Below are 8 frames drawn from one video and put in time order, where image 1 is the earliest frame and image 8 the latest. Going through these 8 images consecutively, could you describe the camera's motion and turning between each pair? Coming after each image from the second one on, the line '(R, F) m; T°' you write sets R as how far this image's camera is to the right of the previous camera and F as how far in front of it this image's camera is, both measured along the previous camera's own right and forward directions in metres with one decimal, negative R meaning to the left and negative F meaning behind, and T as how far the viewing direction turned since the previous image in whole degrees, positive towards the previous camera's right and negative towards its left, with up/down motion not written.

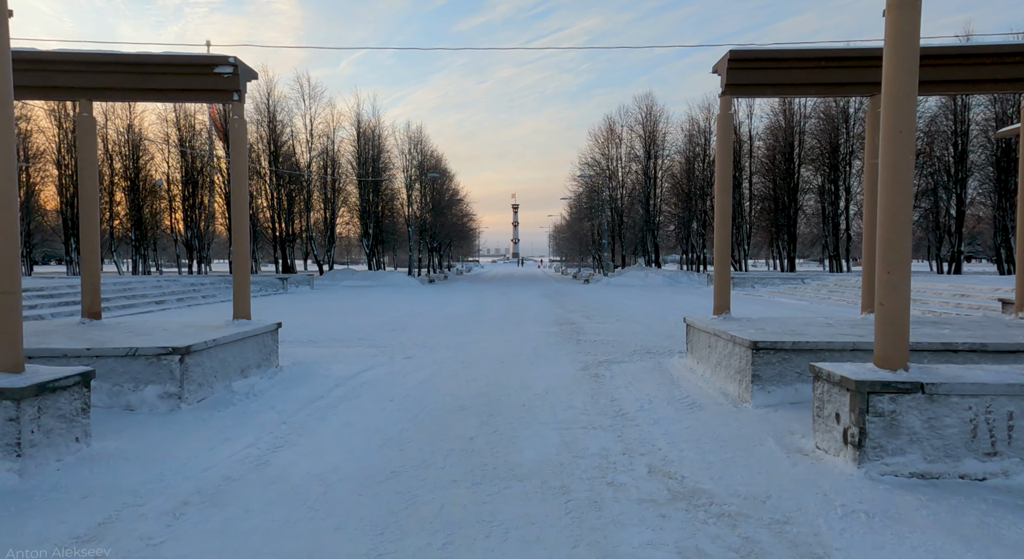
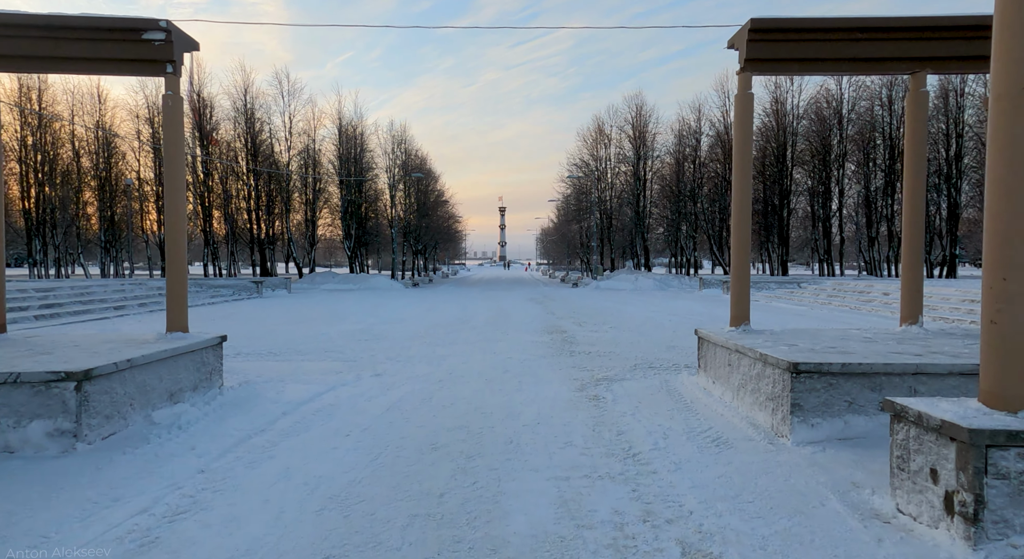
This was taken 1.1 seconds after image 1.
(0.0, +1.2) m; +1°
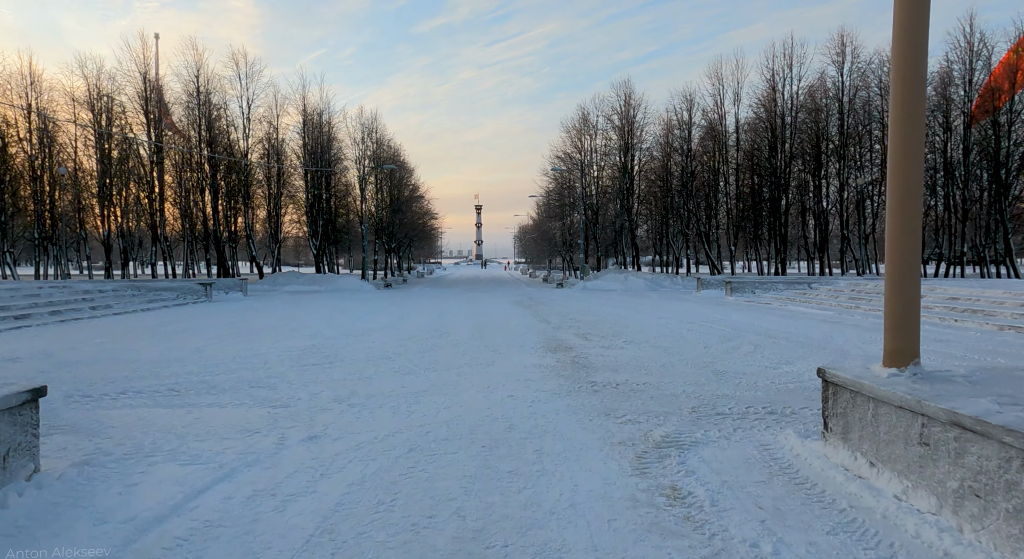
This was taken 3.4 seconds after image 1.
(-0.3, +2.9) m; +2°
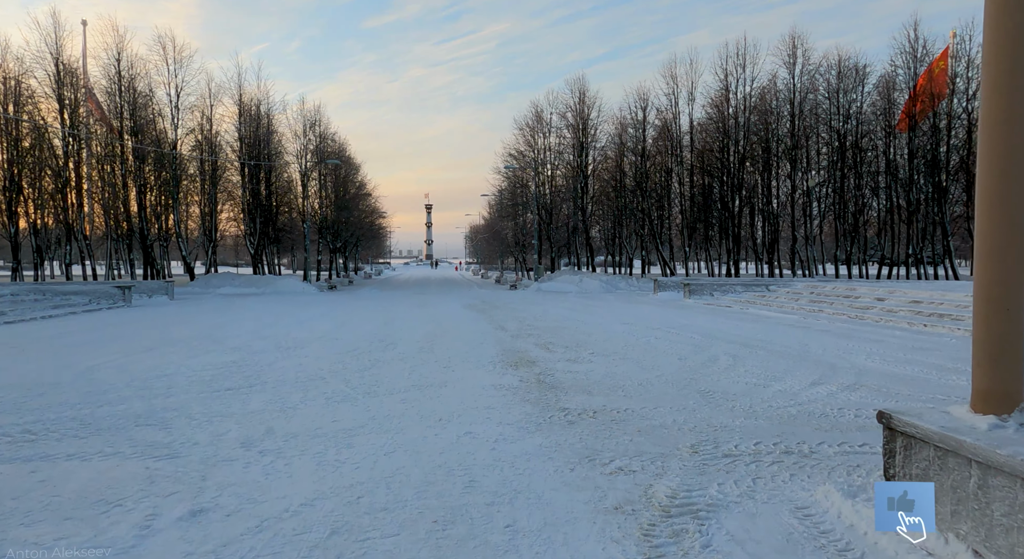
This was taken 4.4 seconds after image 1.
(-0.1, +1.3) m; +5°
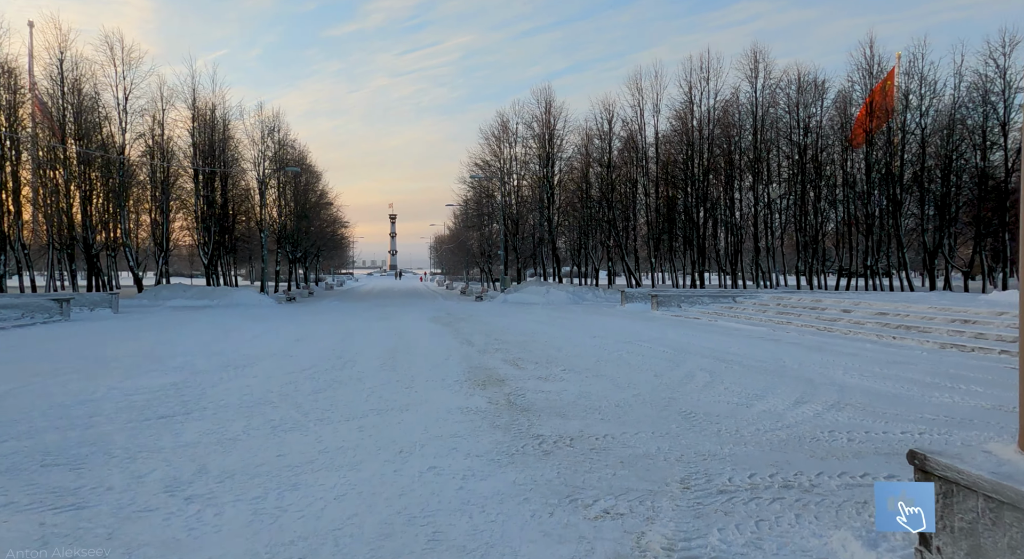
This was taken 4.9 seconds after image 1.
(0.0, +0.6) m; +3°
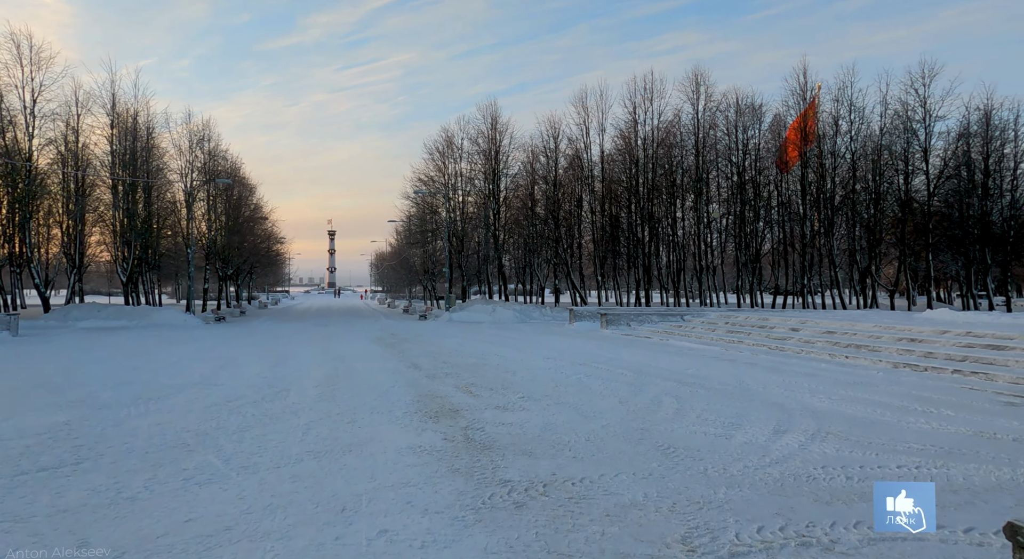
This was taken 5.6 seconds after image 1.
(-0.2, +0.8) m; +5°
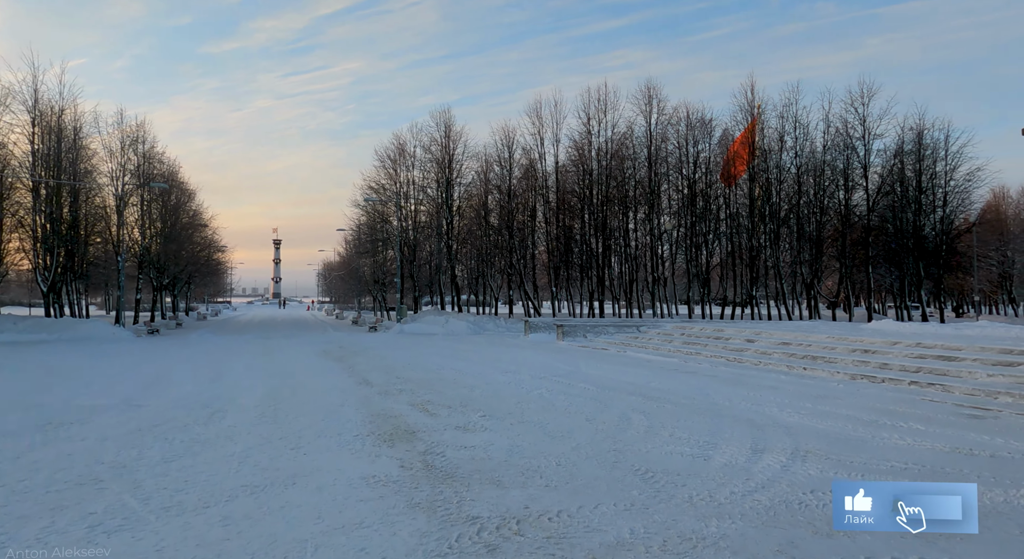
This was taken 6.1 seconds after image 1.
(-0.2, +0.6) m; +5°
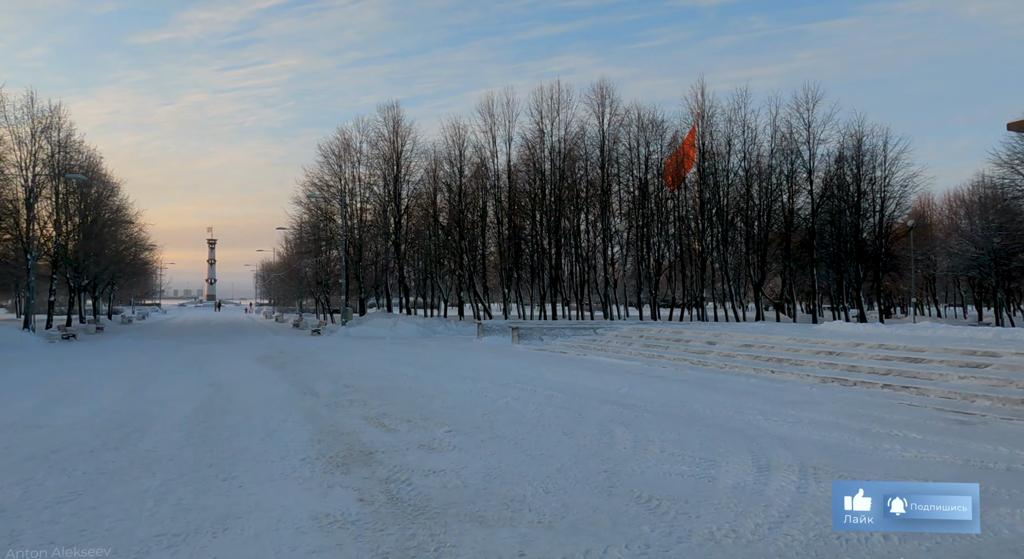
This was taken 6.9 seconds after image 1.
(-0.3, +1.0) m; +5°
